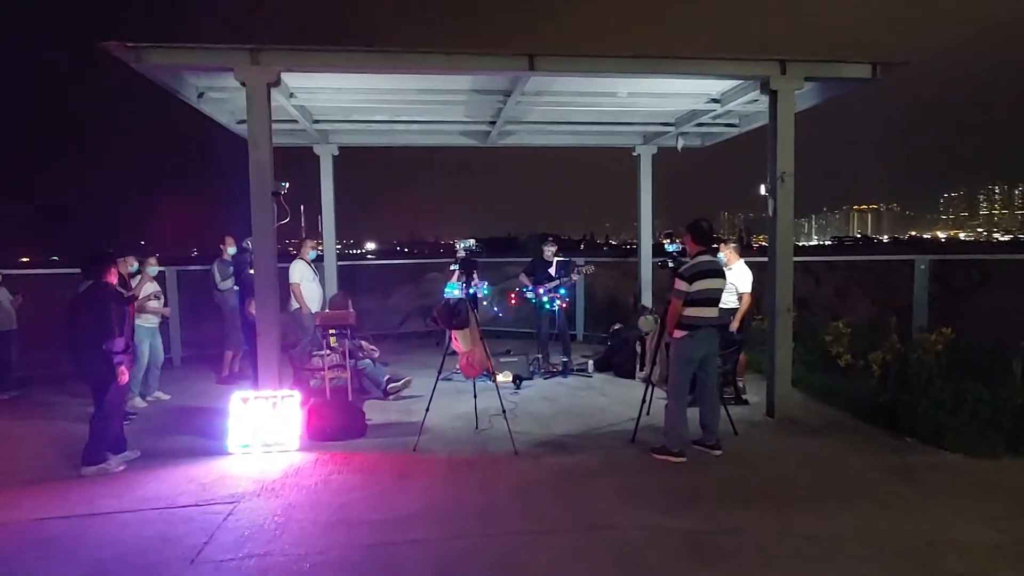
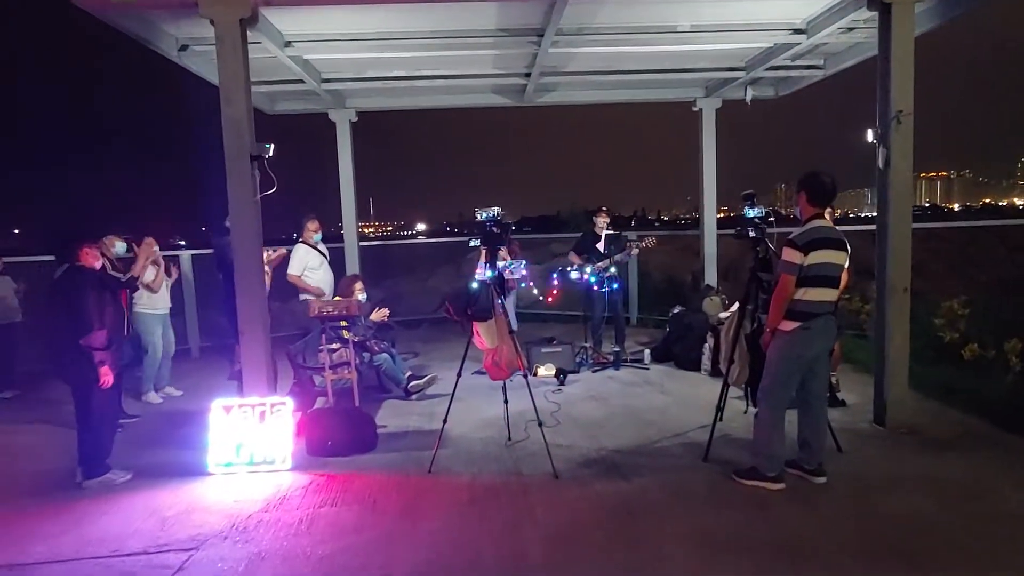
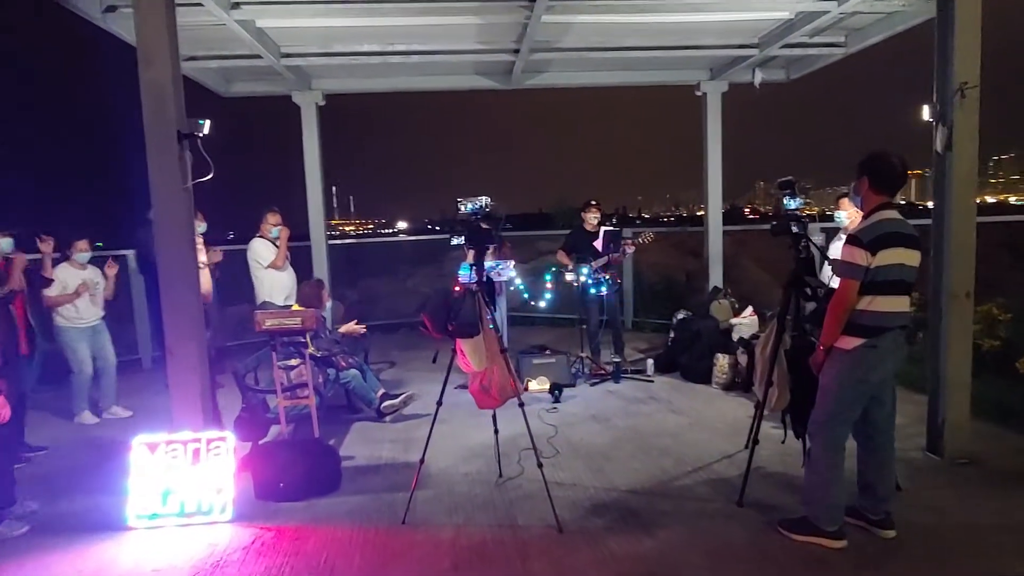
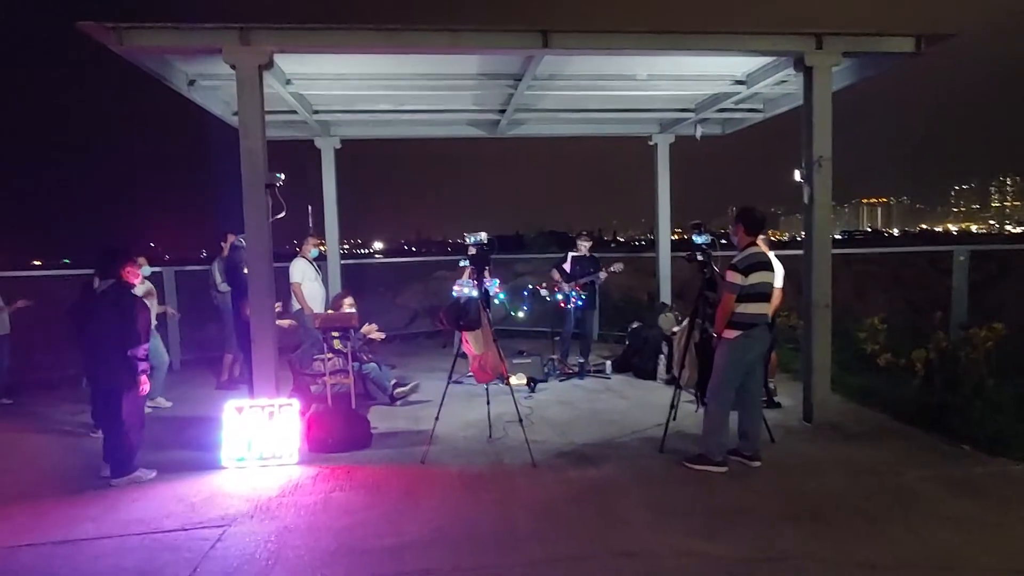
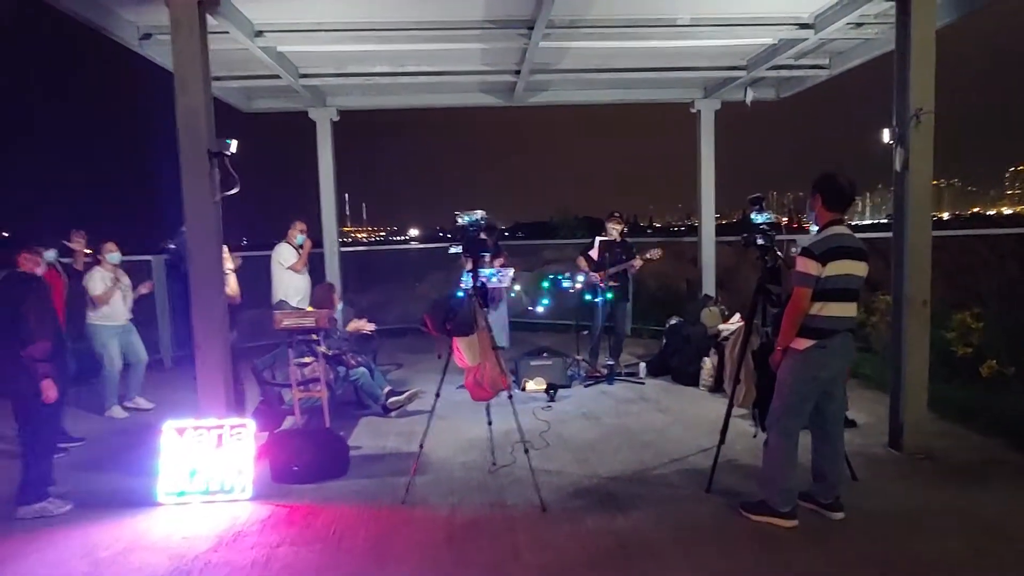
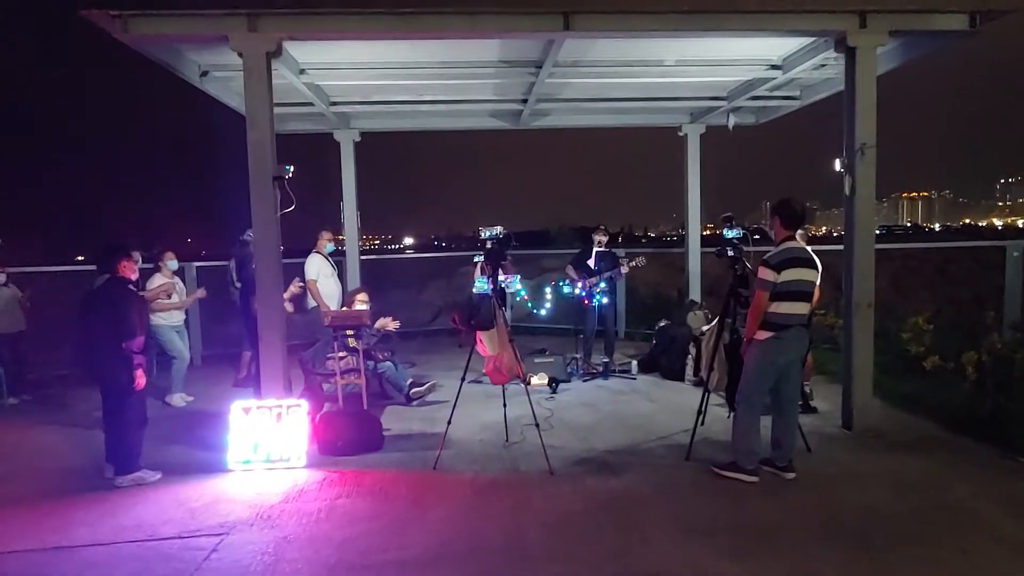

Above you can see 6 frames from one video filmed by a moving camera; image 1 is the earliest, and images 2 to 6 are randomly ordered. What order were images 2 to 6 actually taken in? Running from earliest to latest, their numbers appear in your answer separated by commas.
4, 6, 2, 5, 3
